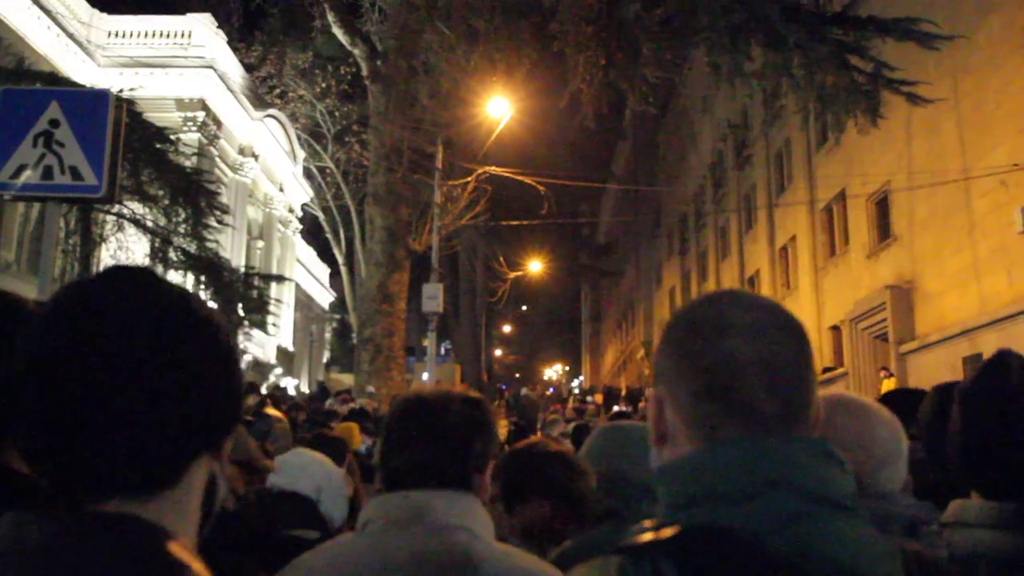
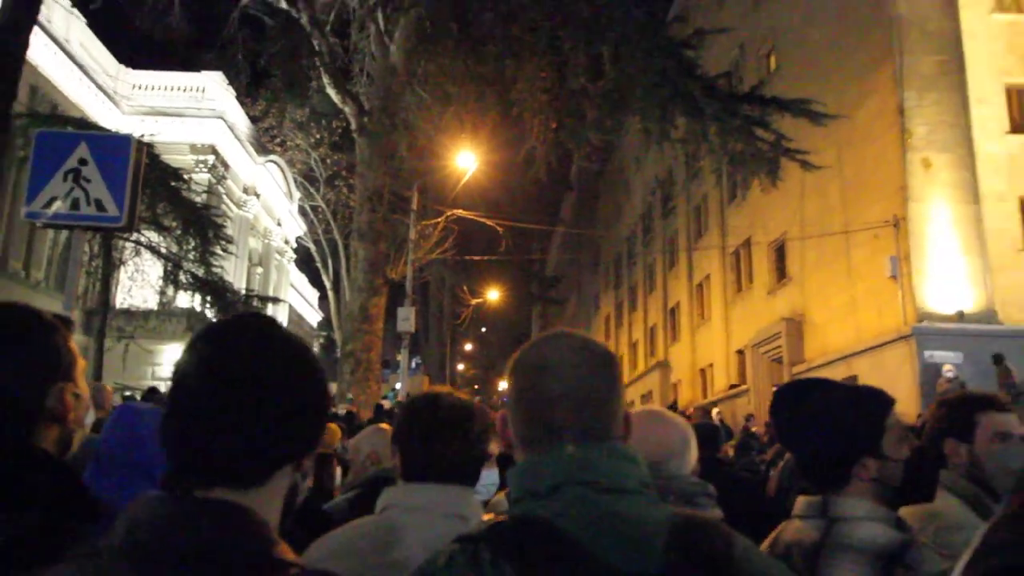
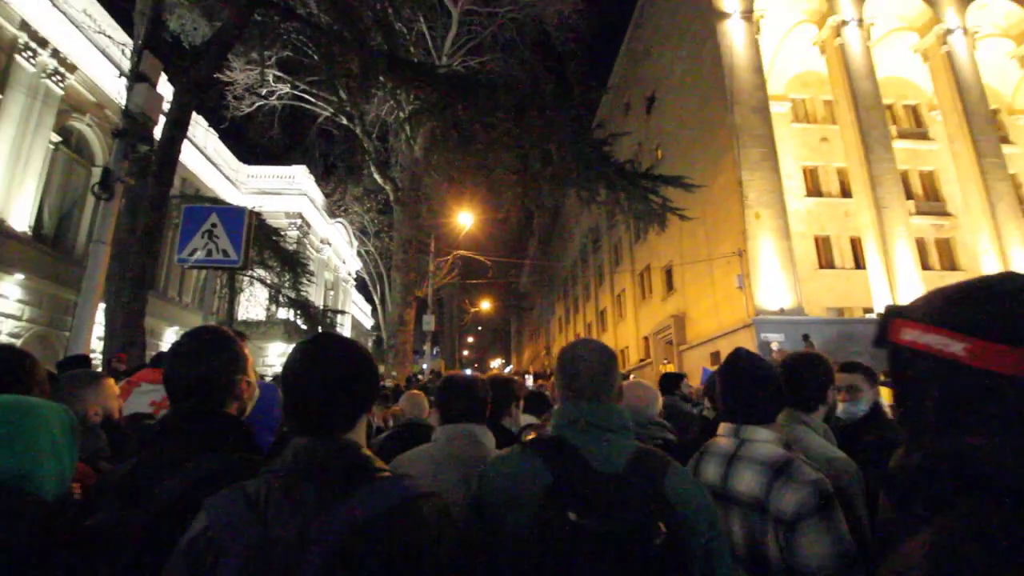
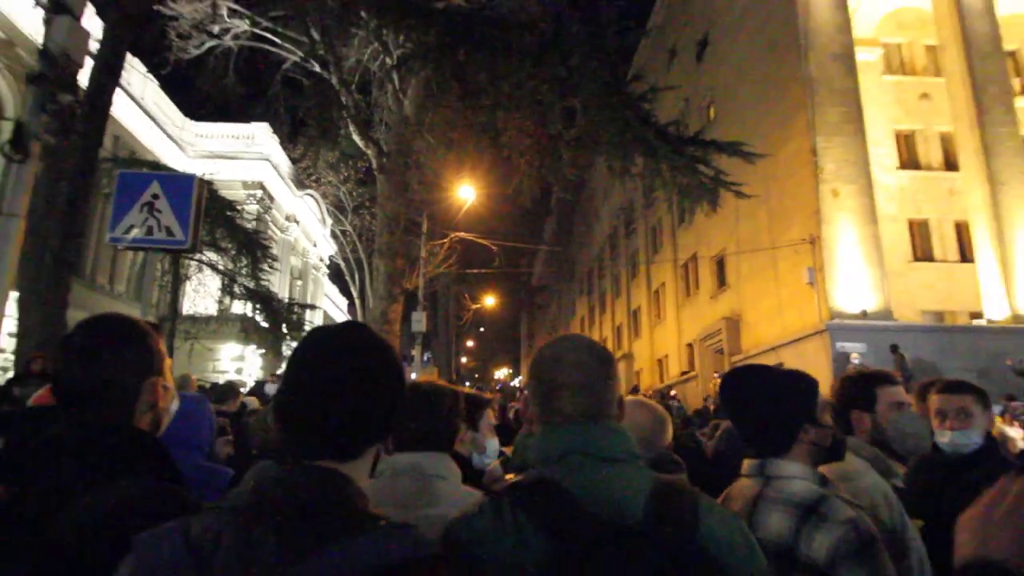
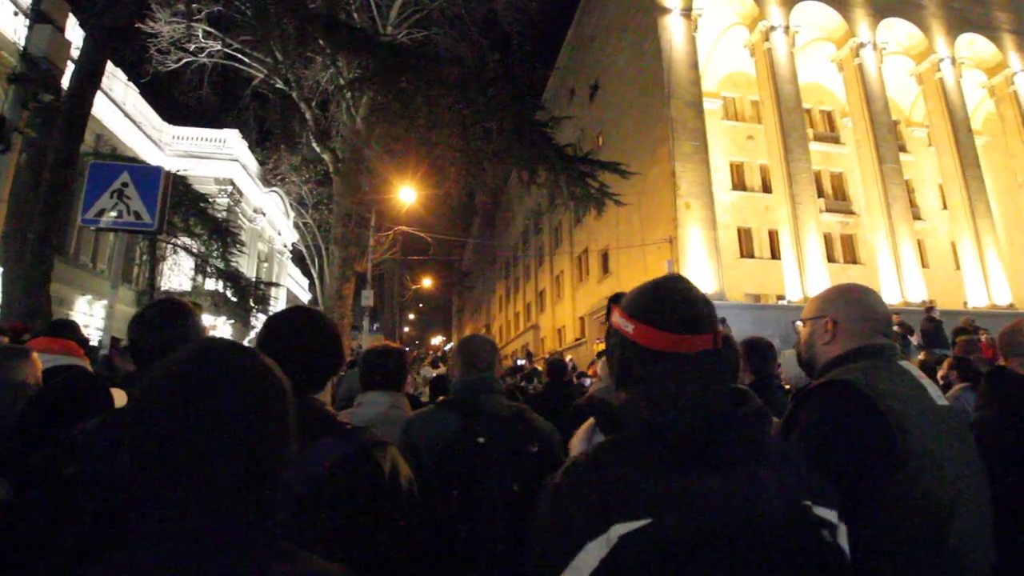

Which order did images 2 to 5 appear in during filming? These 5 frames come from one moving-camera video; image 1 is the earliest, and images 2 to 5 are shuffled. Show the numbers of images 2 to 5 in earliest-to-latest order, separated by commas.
2, 4, 3, 5
